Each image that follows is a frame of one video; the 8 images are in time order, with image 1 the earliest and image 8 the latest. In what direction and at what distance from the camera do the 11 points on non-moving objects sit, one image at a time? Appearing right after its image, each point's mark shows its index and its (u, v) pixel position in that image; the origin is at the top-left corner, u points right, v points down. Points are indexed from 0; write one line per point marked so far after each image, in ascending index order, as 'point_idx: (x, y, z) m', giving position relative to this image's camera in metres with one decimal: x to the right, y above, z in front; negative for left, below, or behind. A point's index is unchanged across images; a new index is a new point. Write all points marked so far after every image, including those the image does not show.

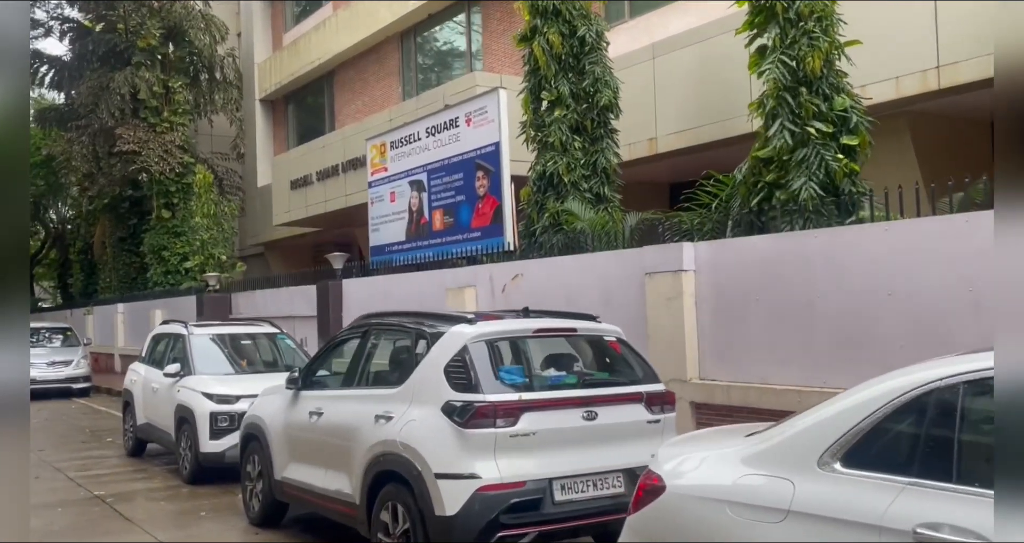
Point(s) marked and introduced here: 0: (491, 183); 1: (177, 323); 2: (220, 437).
0: (-0.3, +1.2, +11.7) m
1: (-3.9, -0.6, +10.4) m
2: (-2.8, -1.6, +8.3) m
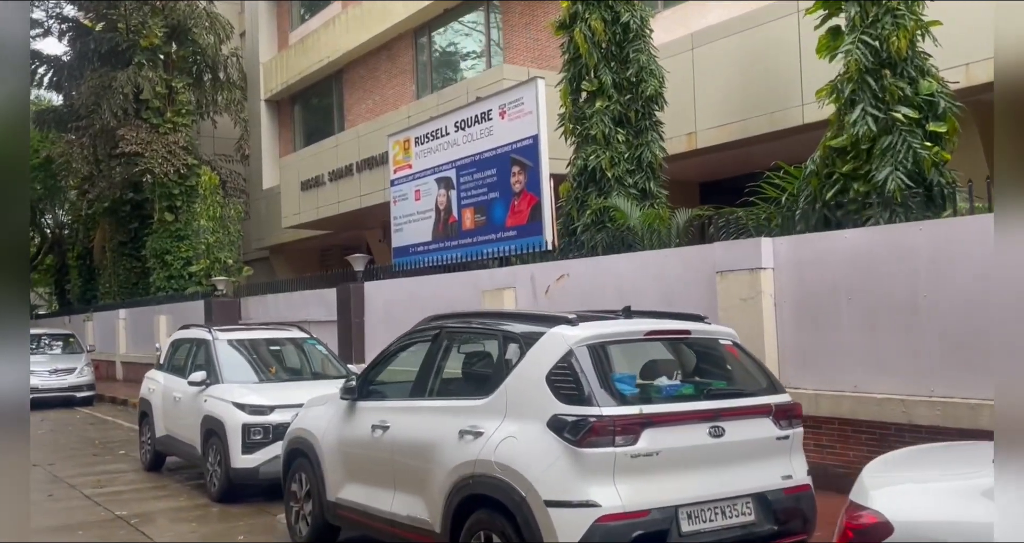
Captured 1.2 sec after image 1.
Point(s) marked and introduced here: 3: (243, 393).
0: (+0.2, +1.2, +11.1) m
1: (-3.4, -0.6, +9.7) m
2: (-2.3, -1.6, +7.6) m
3: (-2.5, -1.1, +8.0) m
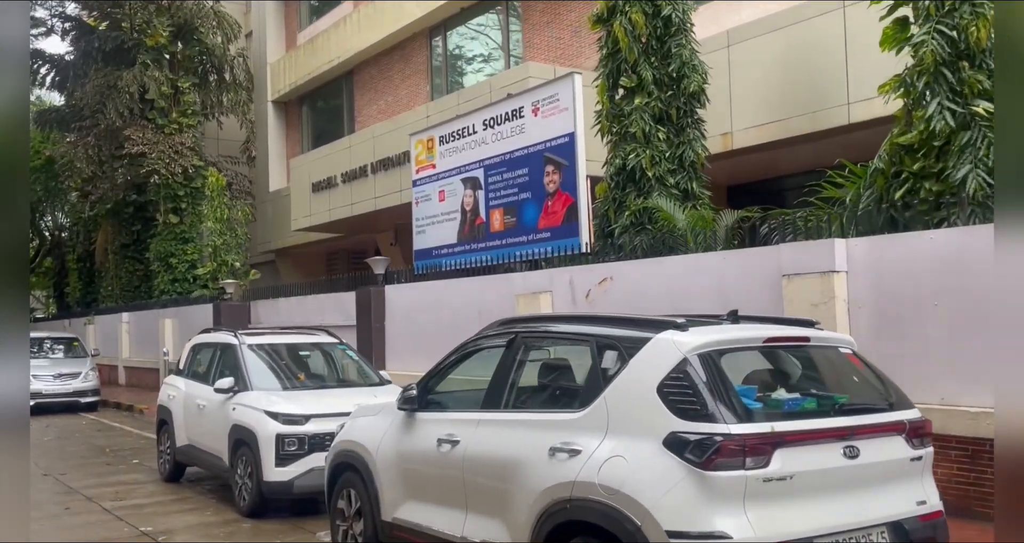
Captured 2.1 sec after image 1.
0: (+0.6, +1.1, +10.6) m
1: (-3.0, -0.6, +9.2) m
2: (-1.8, -1.6, +7.1) m
3: (-2.0, -1.1, +7.5) m
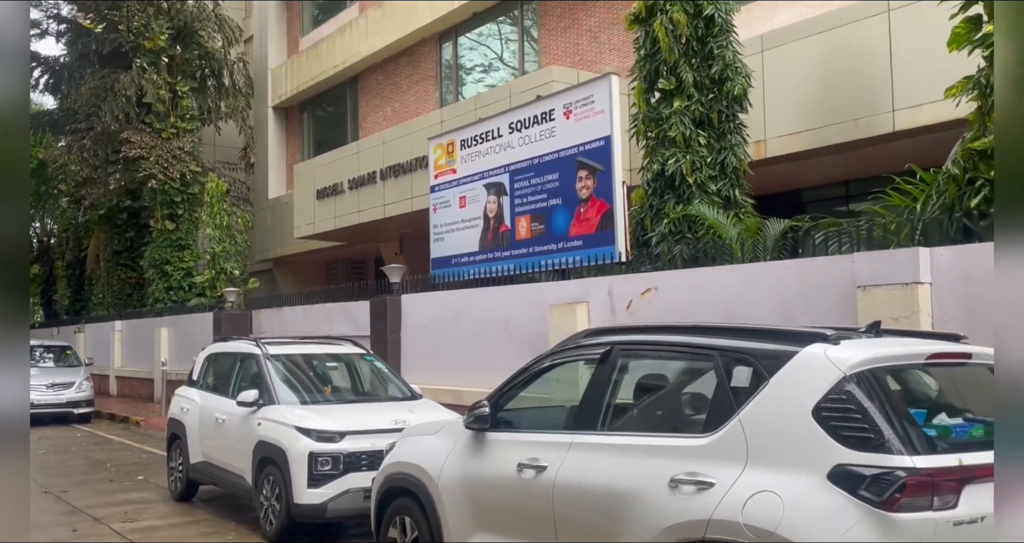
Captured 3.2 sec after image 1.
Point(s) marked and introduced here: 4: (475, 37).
0: (+1.0, +1.0, +10.1) m
1: (-2.6, -0.7, +8.6) m
2: (-1.4, -1.6, +6.5) m
3: (-1.7, -1.2, +7.0) m
4: (-0.8, +5.2, +19.2) m
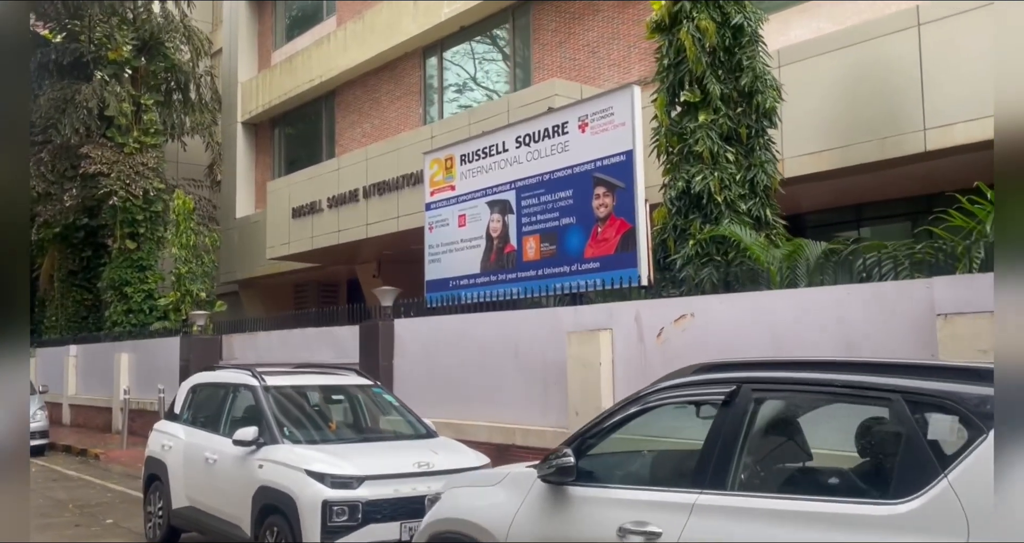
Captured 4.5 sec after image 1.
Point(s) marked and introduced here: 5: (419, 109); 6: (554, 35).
0: (+1.1, +0.8, +9.4) m
1: (-2.4, -0.9, +7.7) m
2: (-1.1, -1.7, +5.7) m
3: (-1.4, -1.3, +6.1) m
4: (-1.0, +4.7, +18.6) m
5: (-2.1, +3.7, +19.7) m
6: (+0.8, +4.4, +16.3) m
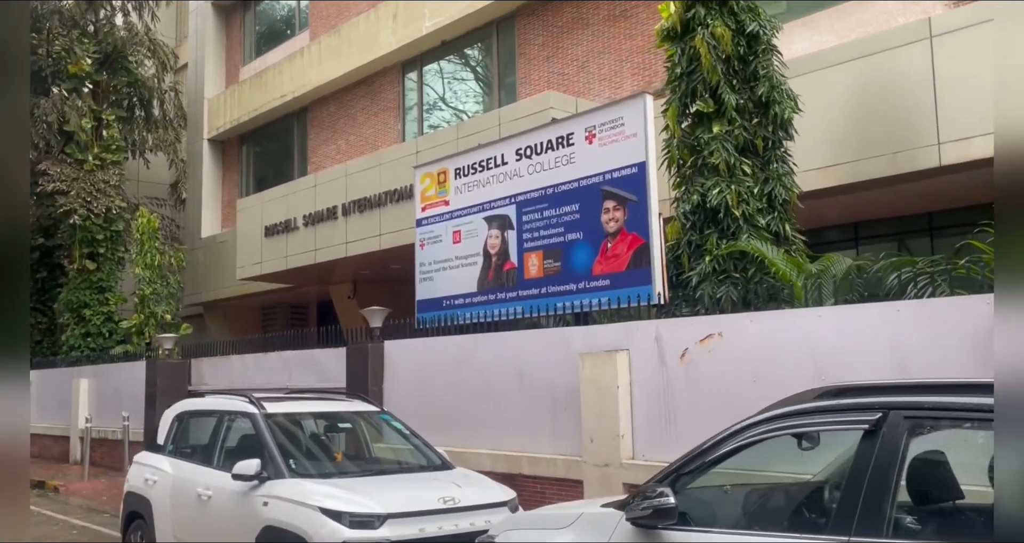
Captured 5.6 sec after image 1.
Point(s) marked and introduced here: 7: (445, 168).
0: (+1.2, +0.6, +9.0) m
1: (-2.3, -1.0, +7.0) m
2: (-0.9, -1.8, +5.0) m
3: (-1.2, -1.4, +5.5) m
4: (-1.4, +4.2, +18.1) m
5: (-2.6, +3.2, +19.2) m
6: (+0.5, +4.0, +15.9) m
7: (-0.9, +1.3, +11.3) m
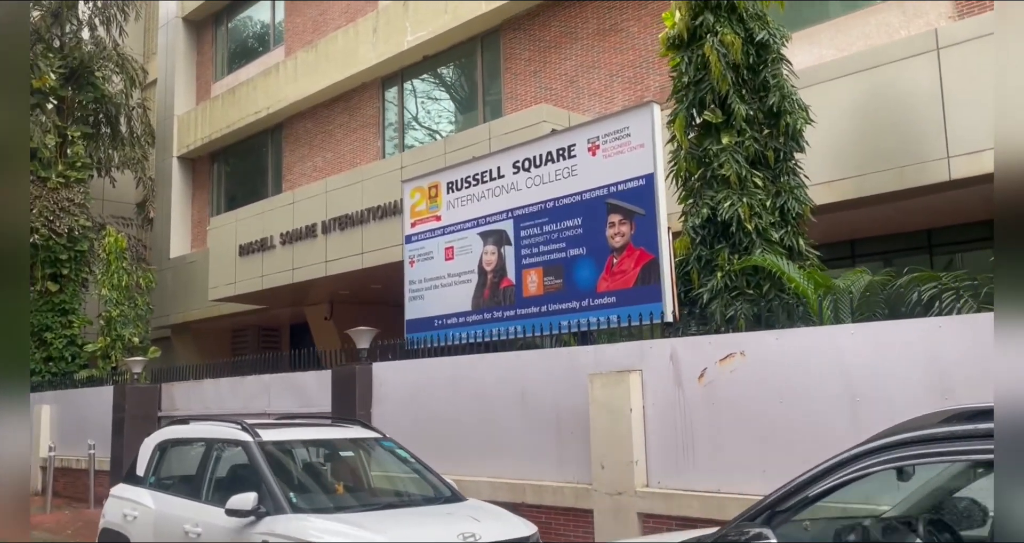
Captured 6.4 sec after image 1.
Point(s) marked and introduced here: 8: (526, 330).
0: (+1.2, +0.4, +8.6) m
1: (-2.2, -1.1, +6.5) m
2: (-0.7, -1.9, +4.5) m
3: (-1.0, -1.5, +4.9) m
4: (-1.8, +3.8, +17.7) m
5: (-2.9, +2.8, +18.7) m
6: (+0.2, +3.7, +15.5) m
7: (-0.9, +1.1, +10.9) m
8: (+0.2, -0.6, +9.4) m
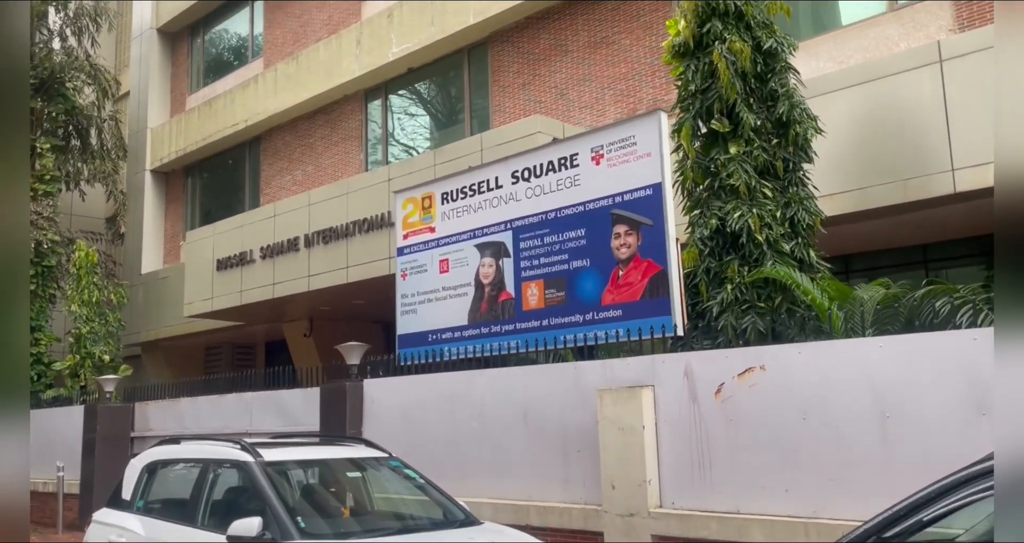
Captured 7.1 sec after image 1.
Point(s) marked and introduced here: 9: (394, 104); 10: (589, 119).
0: (+1.3, +0.3, +8.3) m
1: (-2.1, -1.2, +6.1) m
2: (-0.6, -1.9, +4.1) m
3: (-0.8, -1.5, +4.6) m
4: (-2.0, +3.5, +17.4) m
5: (-3.3, +2.5, +18.3) m
6: (0.0, +3.4, +15.3) m
7: (-1.0, +1.0, +10.6) m
8: (+0.2, -0.8, +9.1) m
9: (-2.4, +3.4, +17.6) m
10: (+1.2, +2.4, +13.9) m
